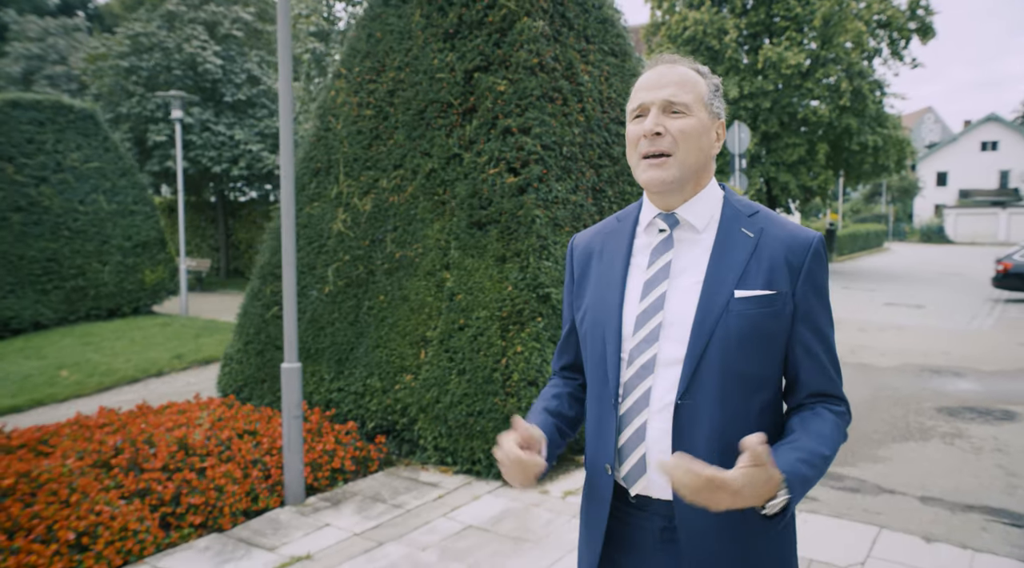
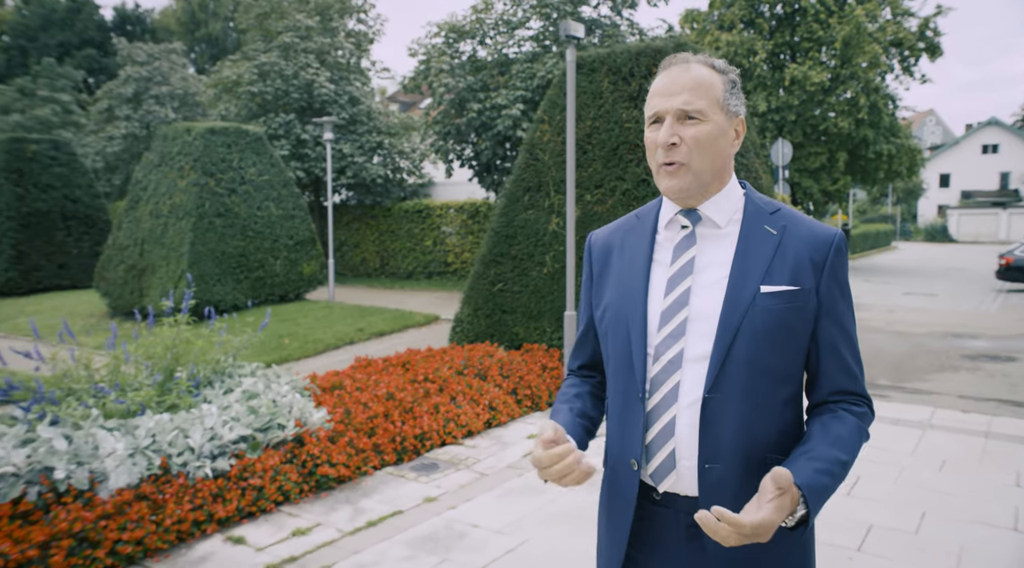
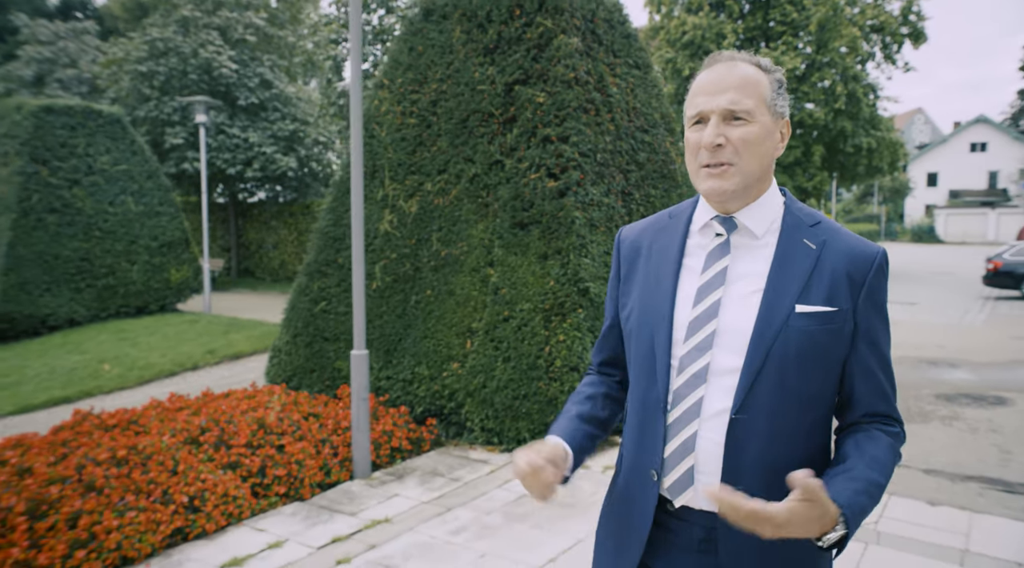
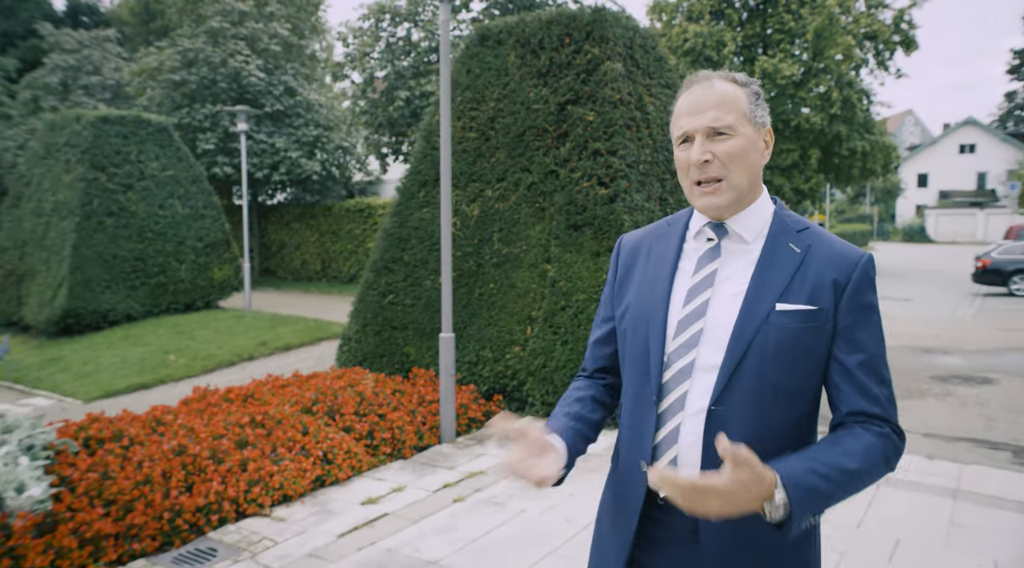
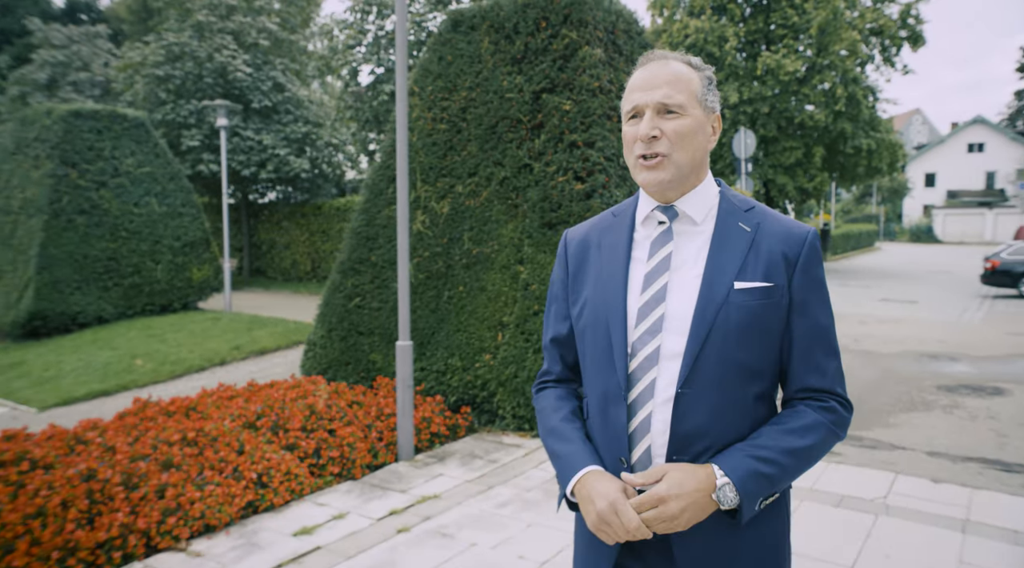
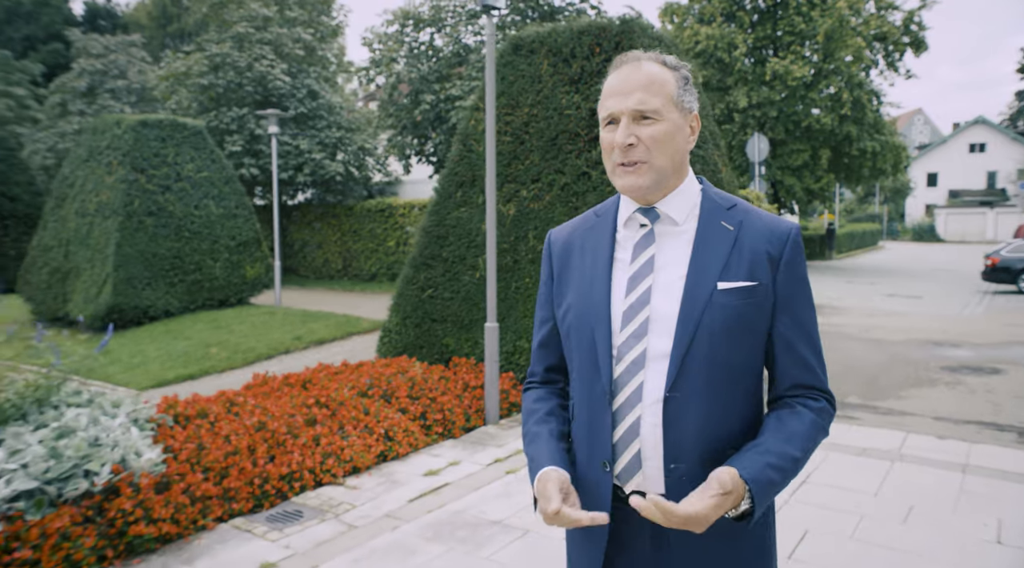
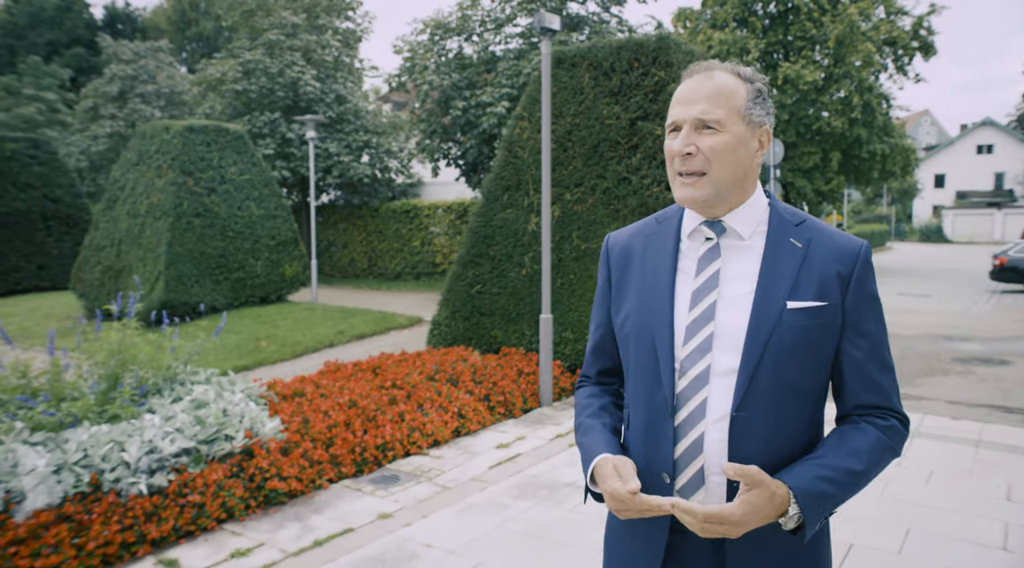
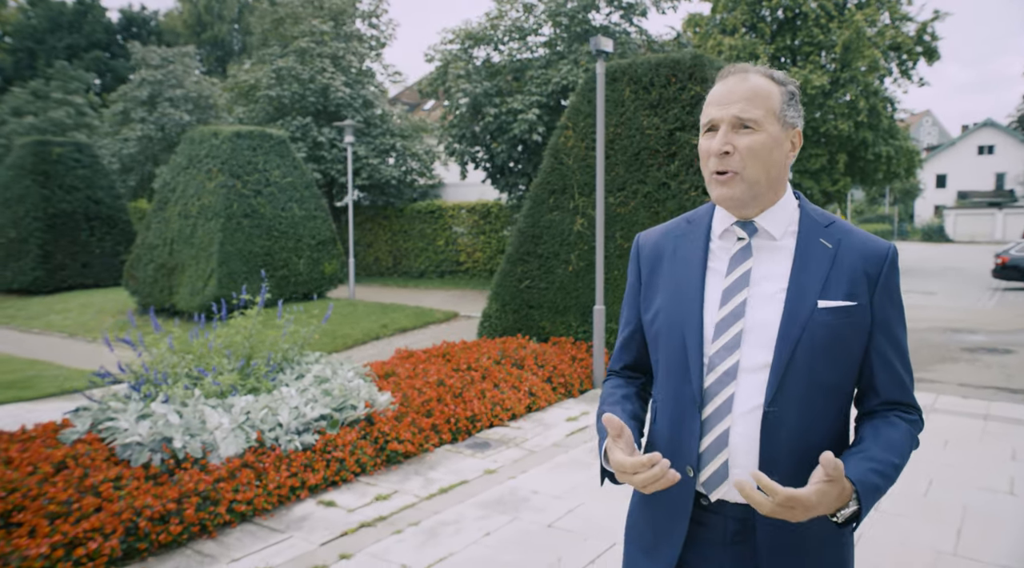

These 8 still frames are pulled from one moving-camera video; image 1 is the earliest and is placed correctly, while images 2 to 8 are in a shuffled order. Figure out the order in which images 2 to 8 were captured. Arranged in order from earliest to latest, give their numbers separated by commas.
3, 5, 4, 6, 7, 2, 8
